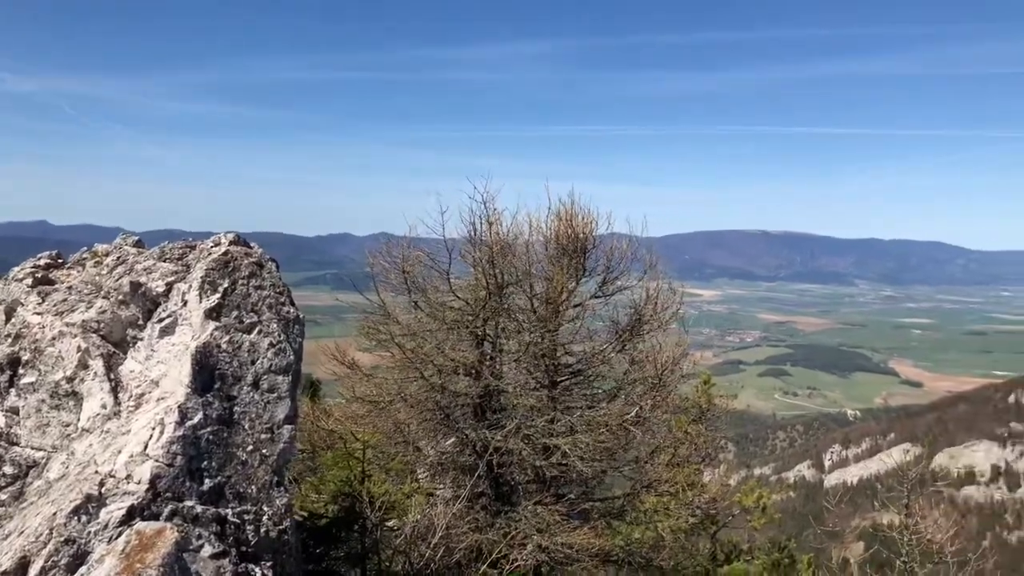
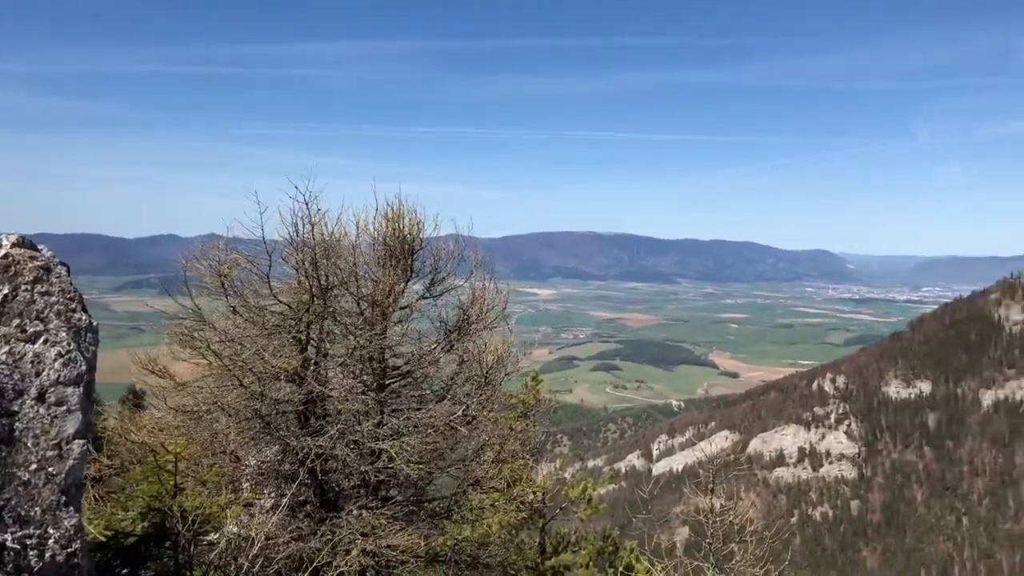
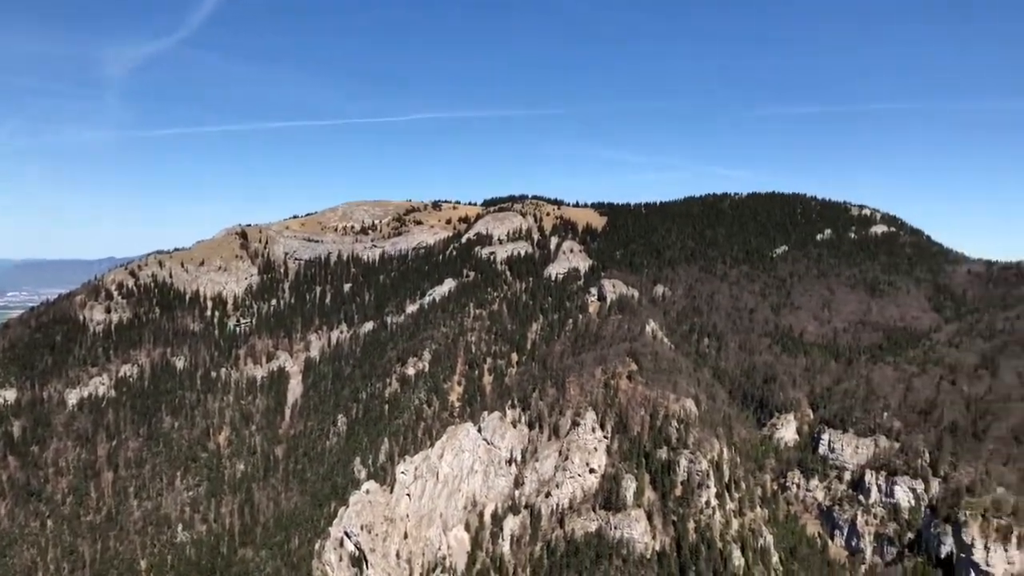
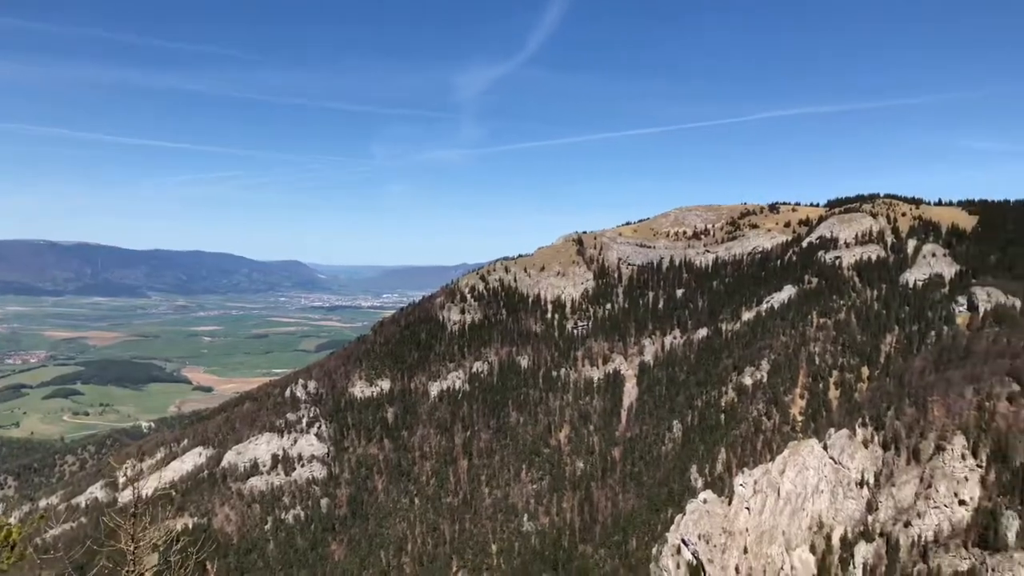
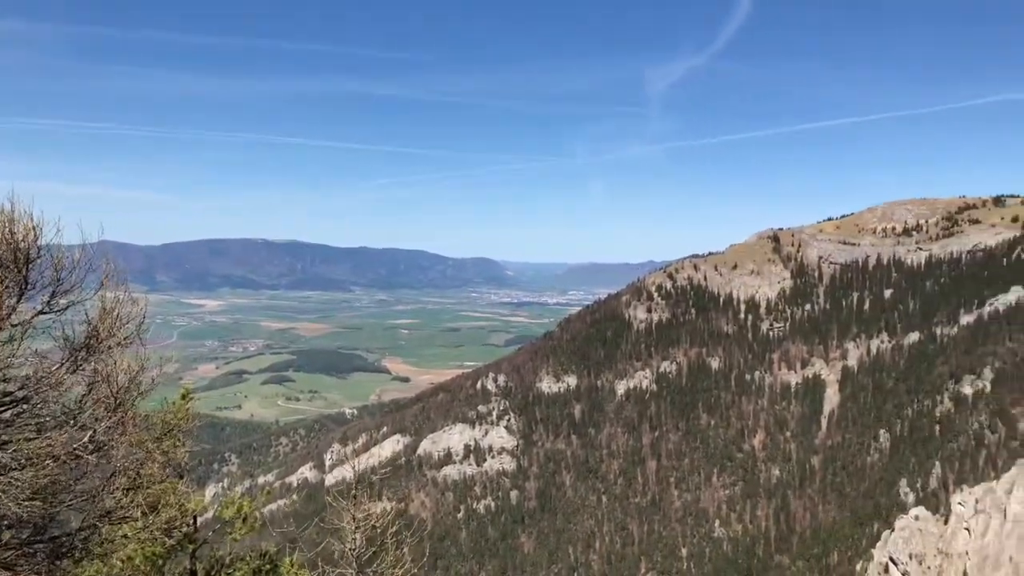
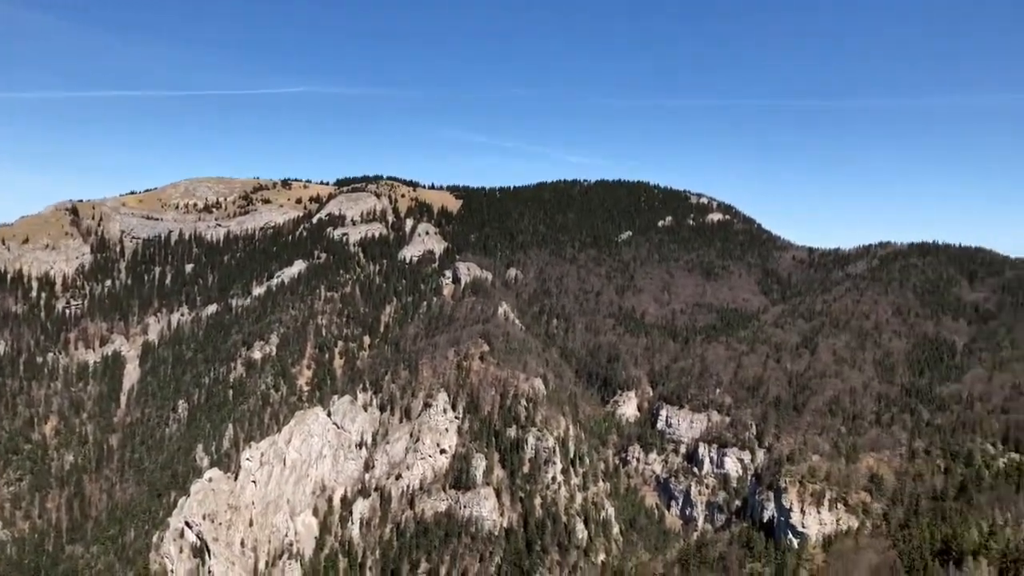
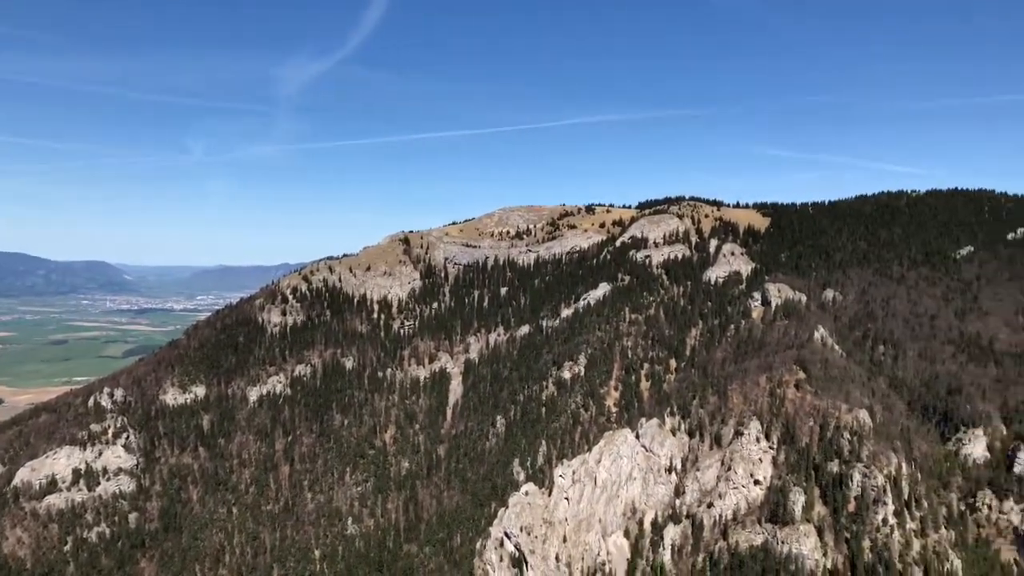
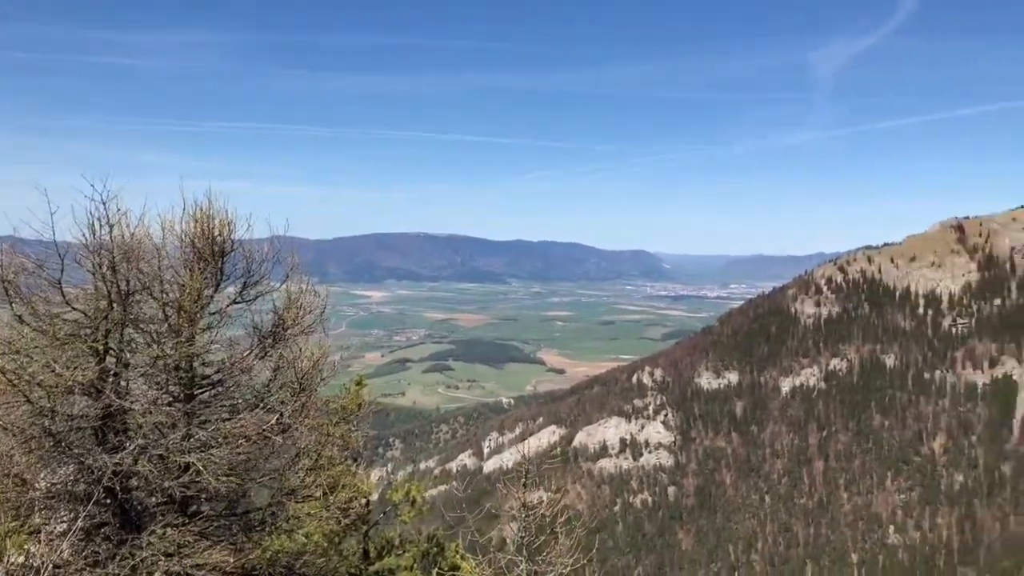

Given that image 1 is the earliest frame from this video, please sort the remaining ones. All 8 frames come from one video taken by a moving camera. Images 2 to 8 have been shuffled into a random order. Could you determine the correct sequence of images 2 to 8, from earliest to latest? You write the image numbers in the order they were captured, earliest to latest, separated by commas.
2, 8, 5, 4, 7, 3, 6
